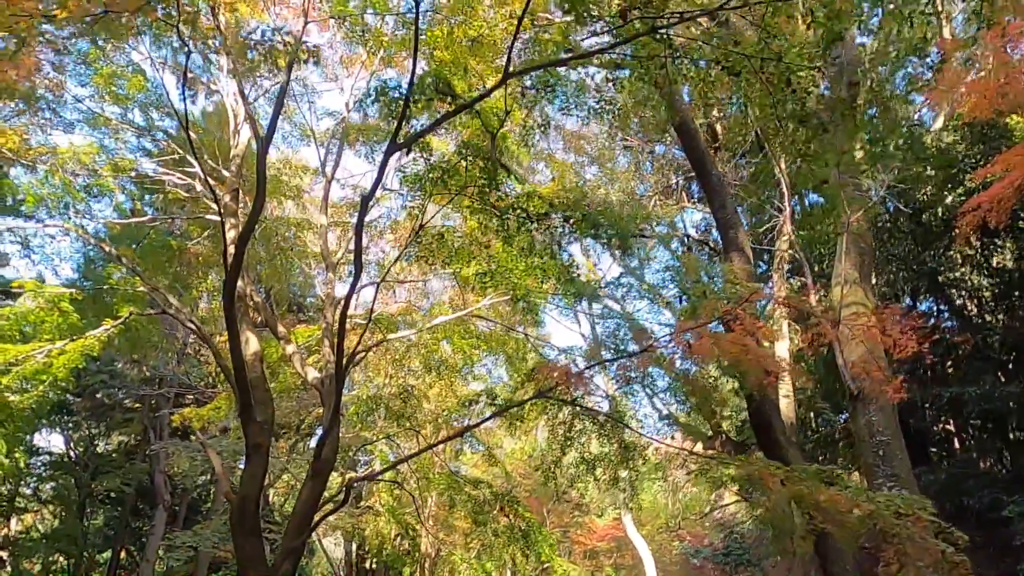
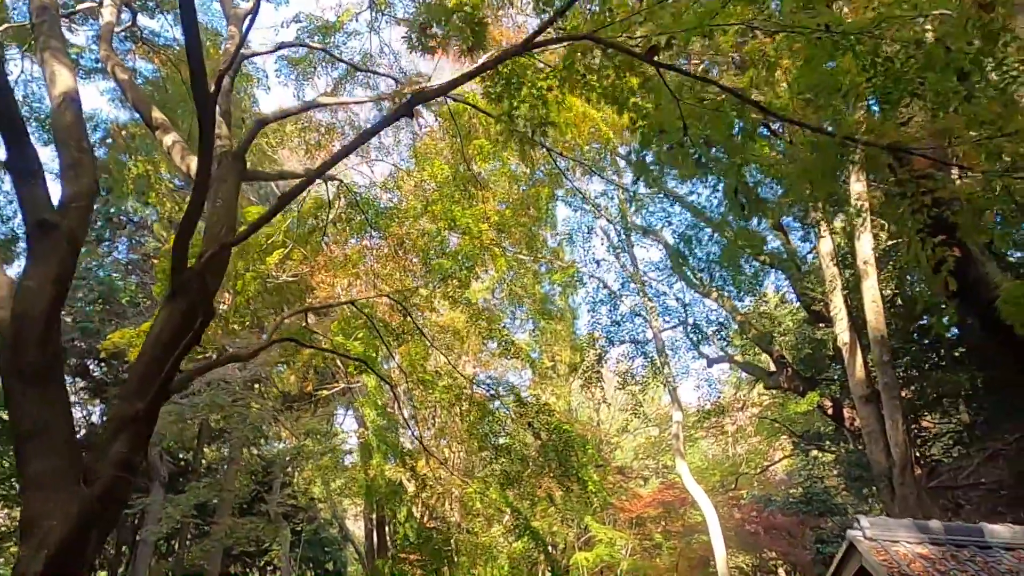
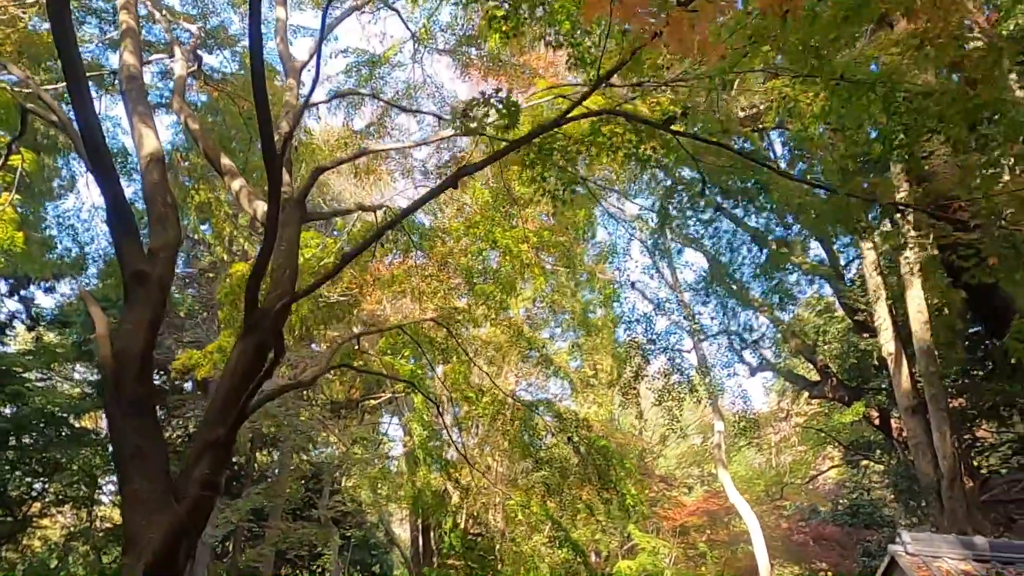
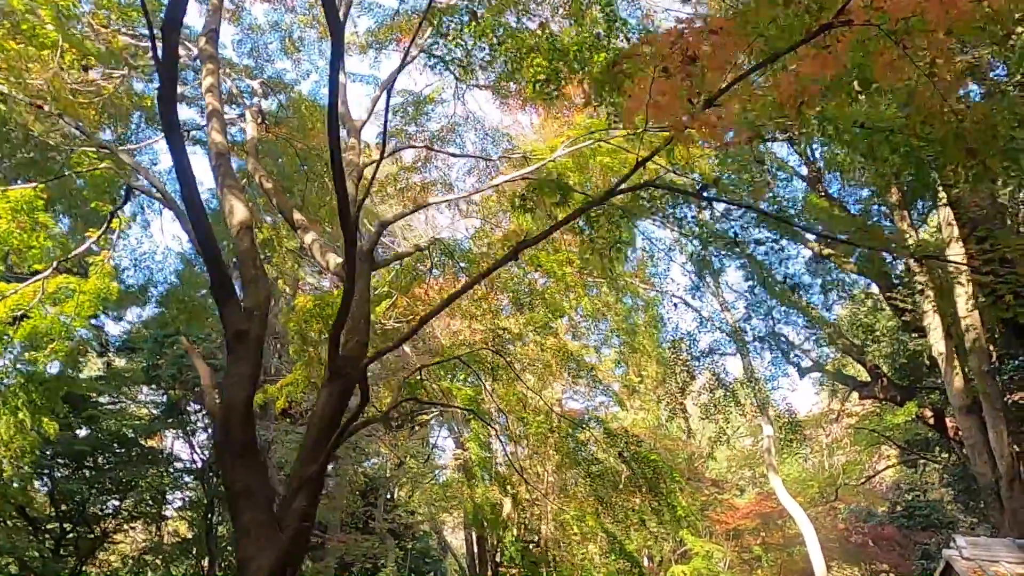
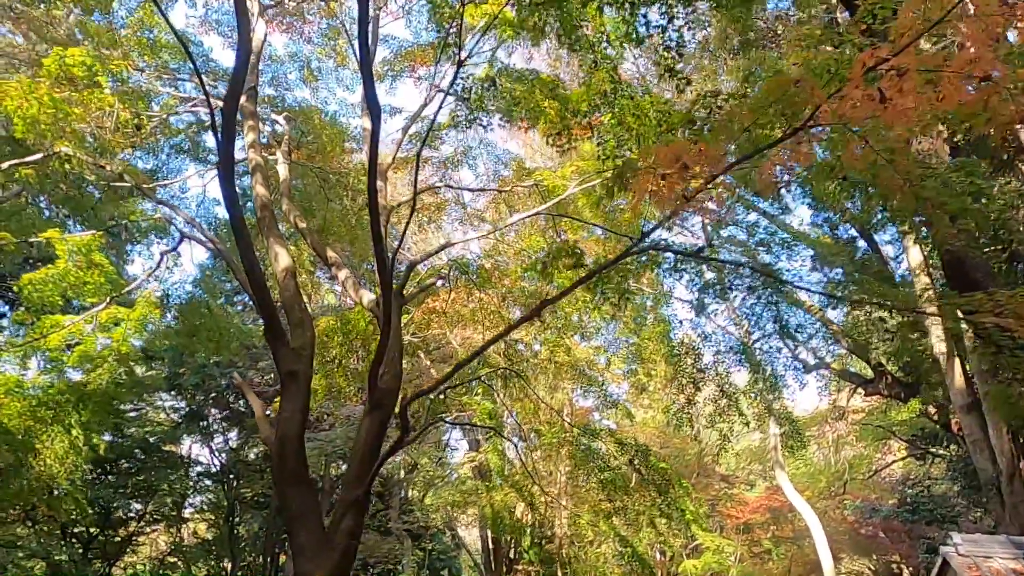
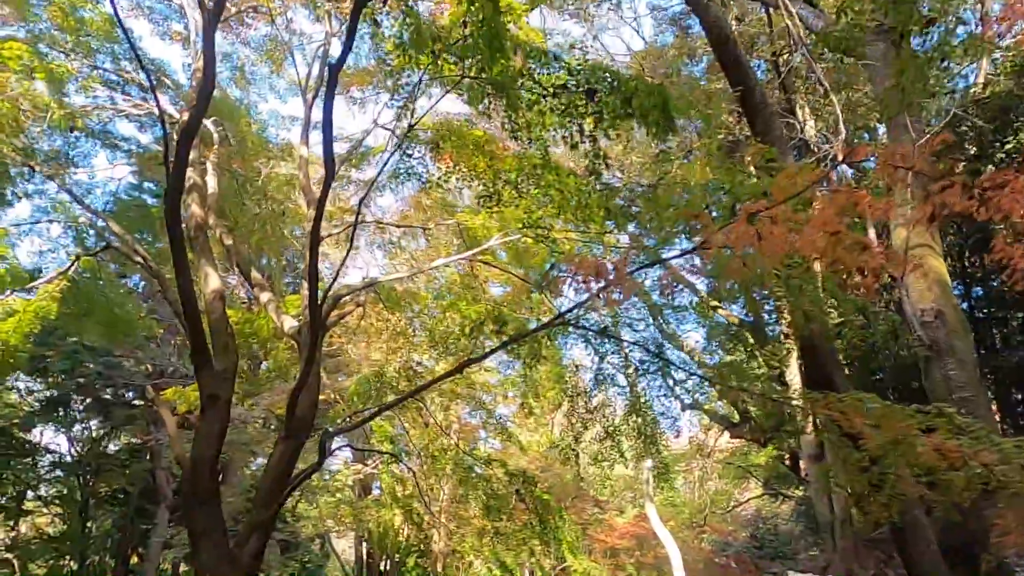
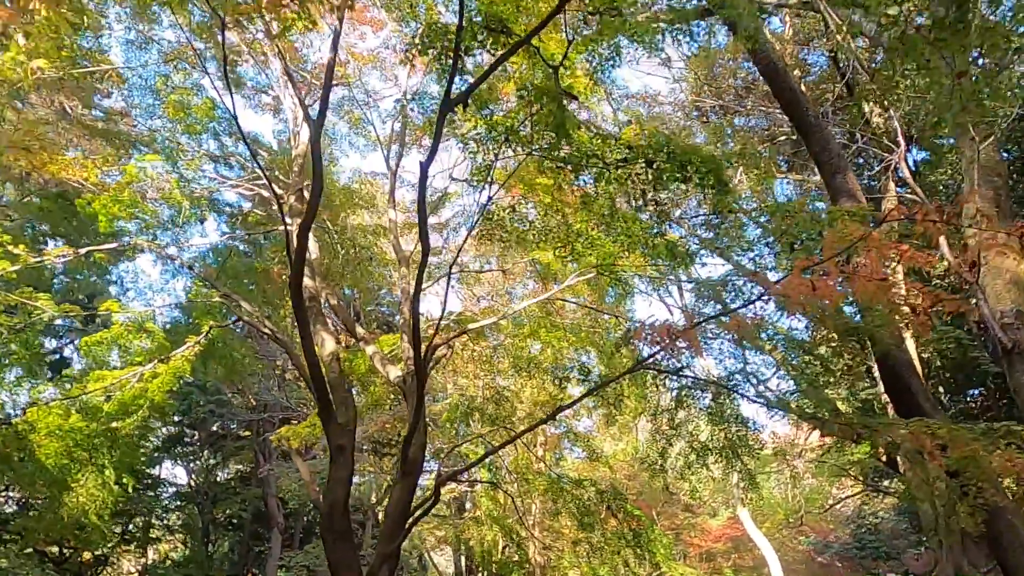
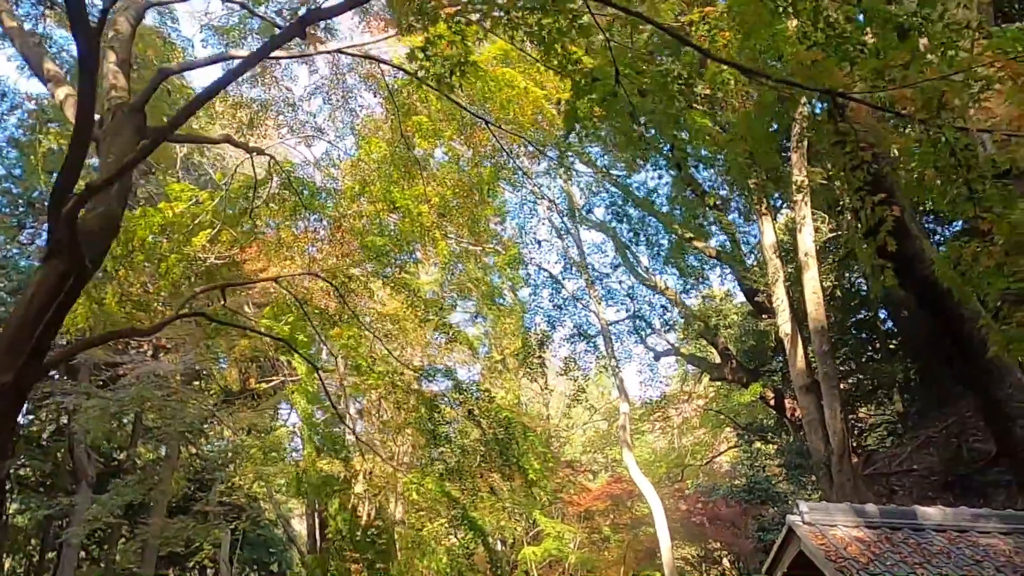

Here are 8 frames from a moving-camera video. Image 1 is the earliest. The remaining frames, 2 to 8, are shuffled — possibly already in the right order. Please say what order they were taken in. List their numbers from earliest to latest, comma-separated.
7, 6, 5, 4, 3, 2, 8
